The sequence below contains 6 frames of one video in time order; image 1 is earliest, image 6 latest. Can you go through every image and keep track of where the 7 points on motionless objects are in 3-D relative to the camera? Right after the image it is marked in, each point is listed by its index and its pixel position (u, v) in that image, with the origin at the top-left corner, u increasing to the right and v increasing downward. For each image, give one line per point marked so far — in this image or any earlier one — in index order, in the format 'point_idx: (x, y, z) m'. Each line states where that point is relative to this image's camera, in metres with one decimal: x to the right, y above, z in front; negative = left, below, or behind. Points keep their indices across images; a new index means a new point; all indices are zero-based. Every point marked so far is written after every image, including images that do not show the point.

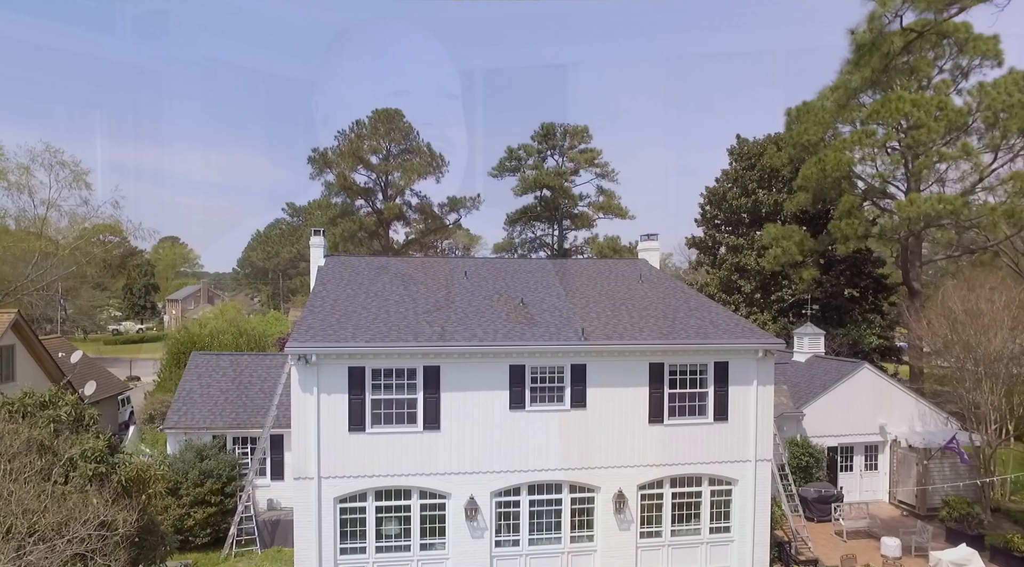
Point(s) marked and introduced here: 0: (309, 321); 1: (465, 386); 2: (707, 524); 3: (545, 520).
0: (-4.3, -0.8, +15.9) m
1: (-1.0, -2.1, +15.7) m
2: (+4.4, -5.4, +16.7) m
3: (+0.7, -5.1, +16.2) m
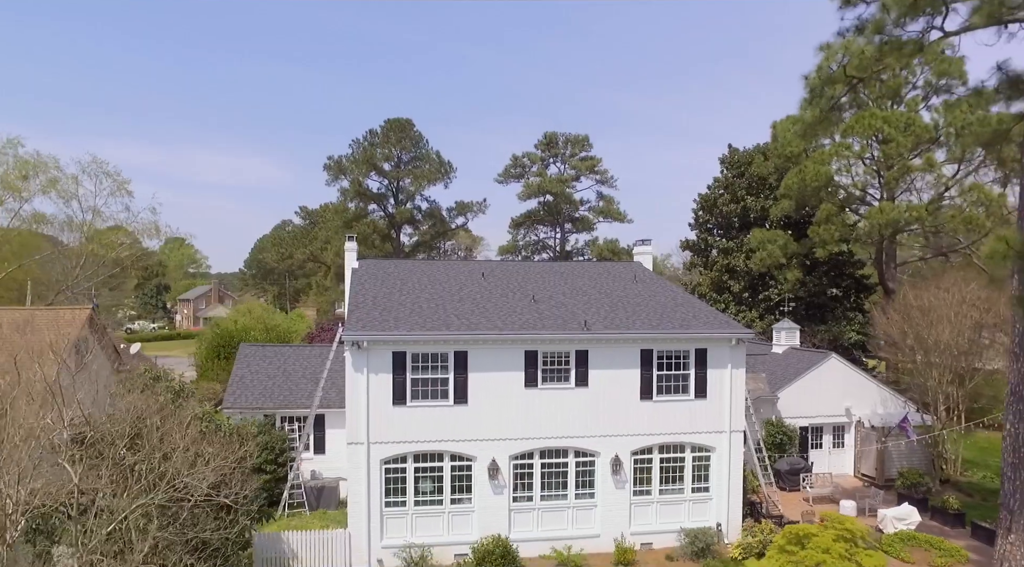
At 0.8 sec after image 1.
0: (-3.9, -0.8, +19.1) m
1: (-0.6, -2.1, +19.0) m
2: (+4.8, -5.4, +20.0) m
3: (+1.1, -5.1, +19.4) m
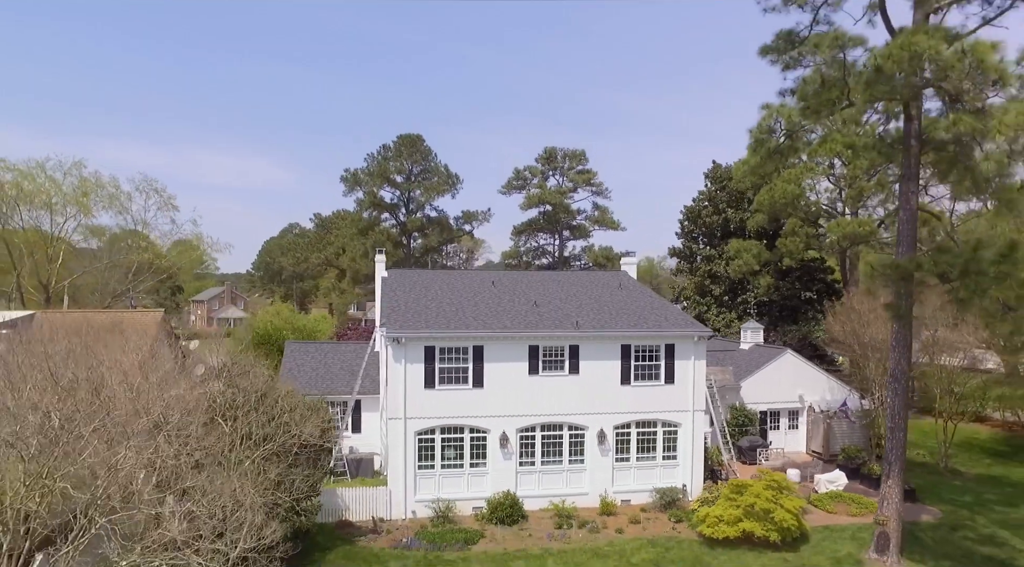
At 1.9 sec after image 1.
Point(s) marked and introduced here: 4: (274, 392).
0: (-3.7, -1.1, +24.0) m
1: (-0.4, -2.4, +23.9) m
2: (+5.0, -5.7, +24.9) m
3: (+1.3, -5.4, +24.3) m
4: (-6.3, -2.8, +19.9) m
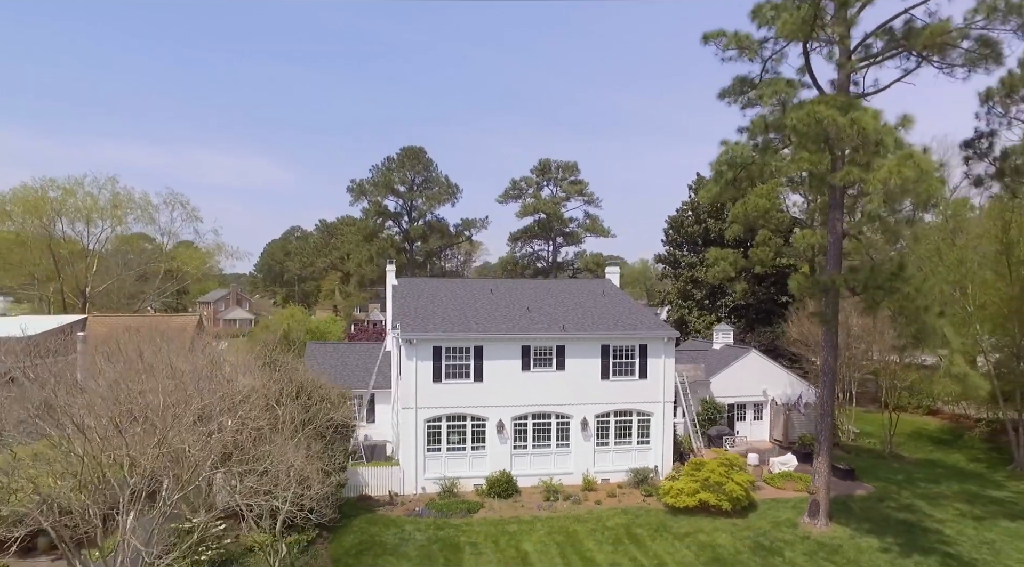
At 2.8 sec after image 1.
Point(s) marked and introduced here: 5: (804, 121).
0: (-3.9, -1.4, +28.0) m
1: (-0.5, -2.7, +27.9) m
2: (+4.8, -6.0, +28.9) m
3: (+1.1, -5.7, +28.3) m
4: (-6.4, -3.1, +23.9) m
5: (+7.2, +4.0, +18.5) m
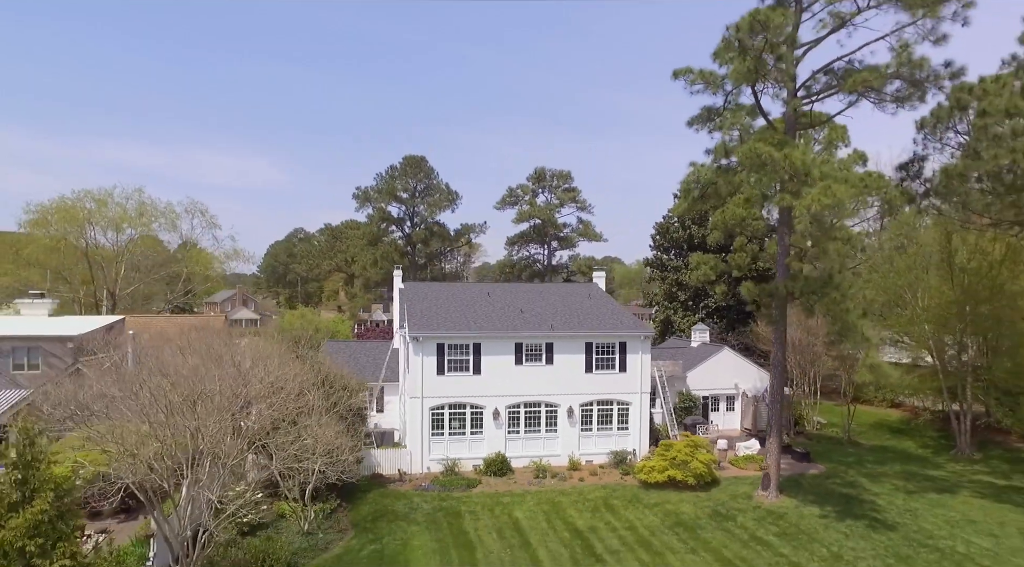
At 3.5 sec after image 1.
0: (-4.2, -1.6, +31.7) m
1: (-0.8, -2.9, +31.6) m
2: (+4.6, -6.2, +32.6) m
3: (+0.9, -5.9, +32.0) m
4: (-6.7, -3.3, +27.6) m
5: (+7.0, +3.9, +22.2) m
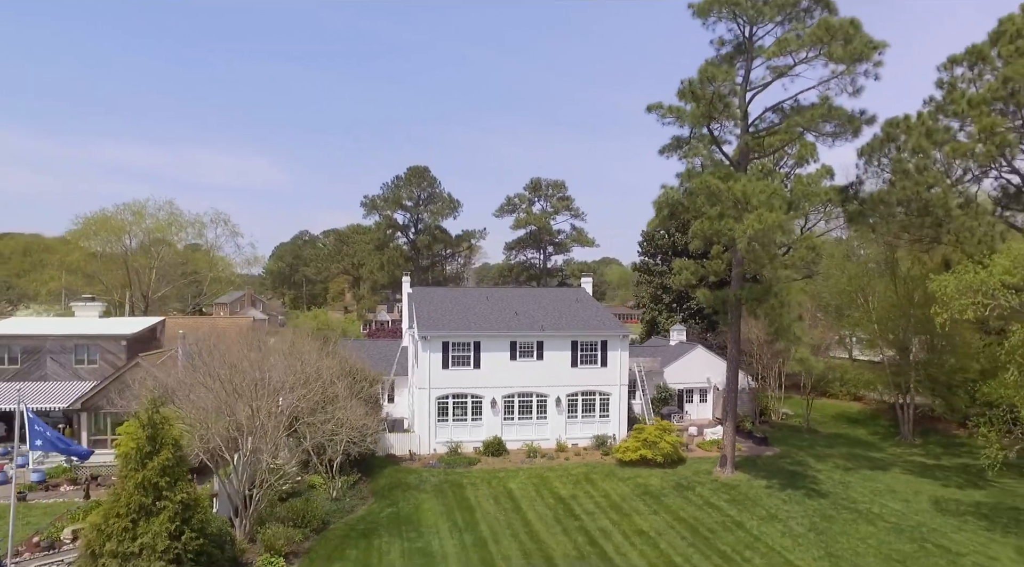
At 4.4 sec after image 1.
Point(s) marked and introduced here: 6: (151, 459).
0: (-4.4, -1.9, +36.4) m
1: (-1.0, -3.2, +36.3) m
2: (+4.3, -6.5, +37.3) m
3: (+0.7, -6.2, +36.7) m
4: (-6.9, -3.6, +32.3) m
5: (+6.8, +3.6, +26.9) m
6: (-8.6, -4.2, +17.5) m
